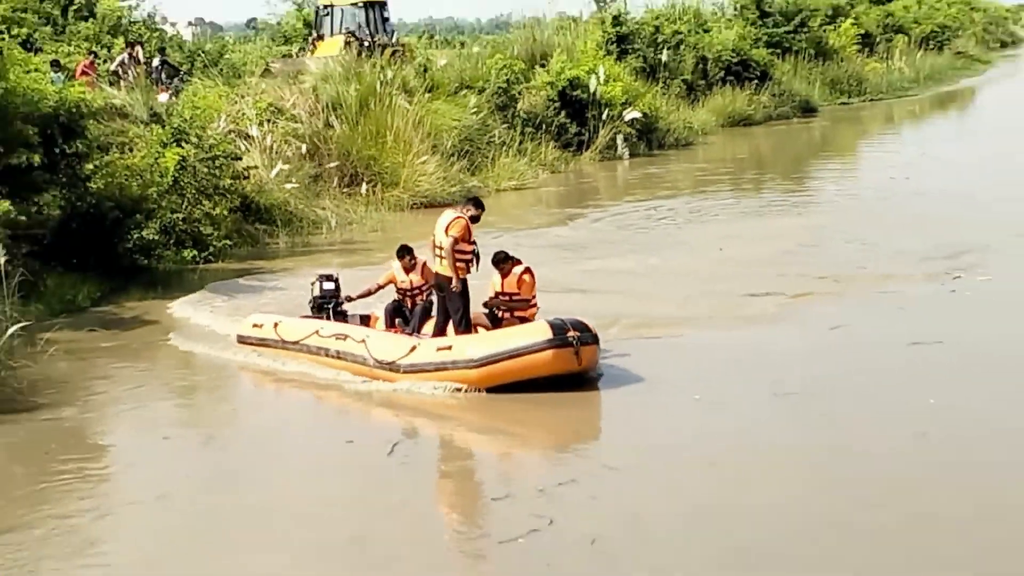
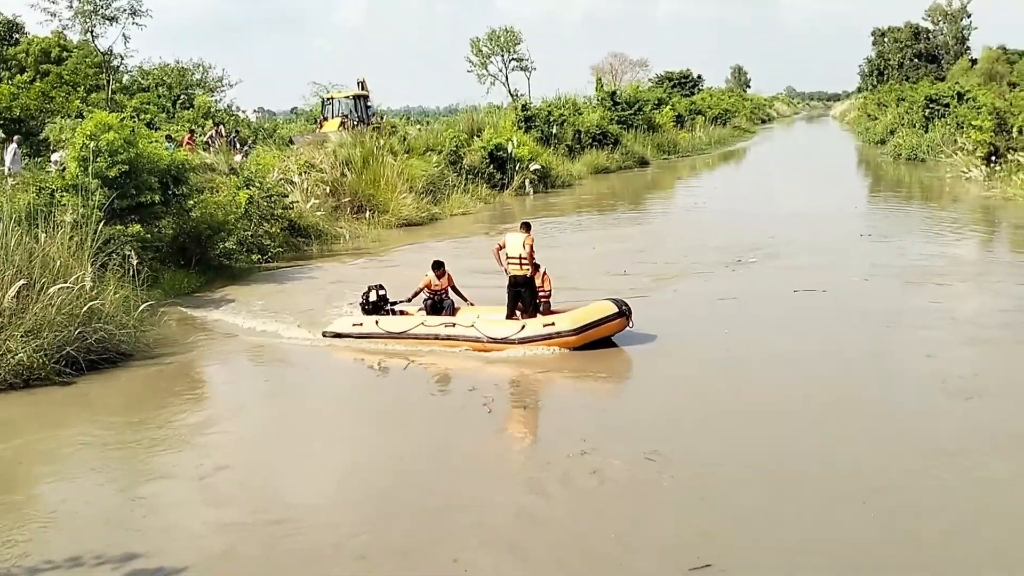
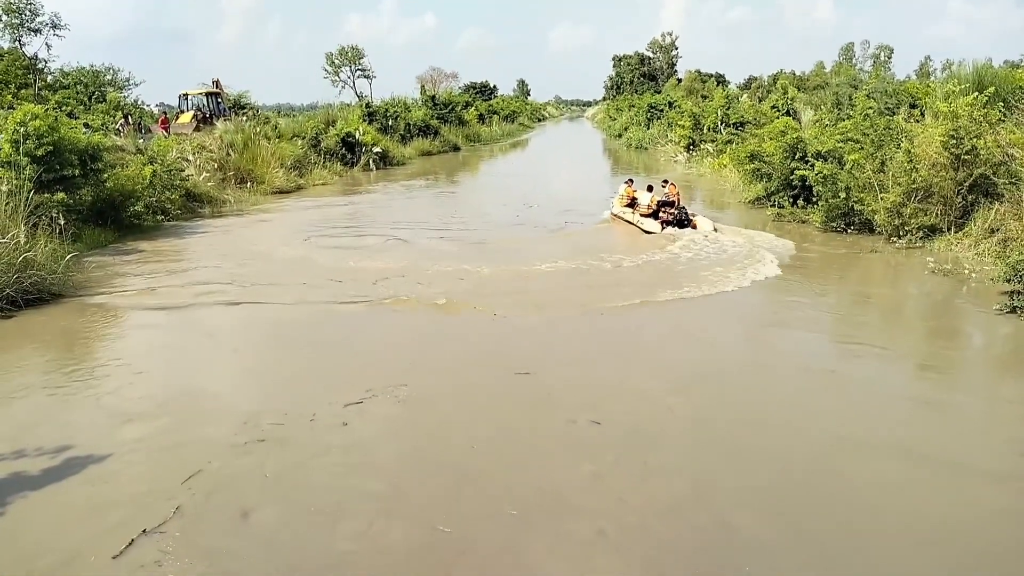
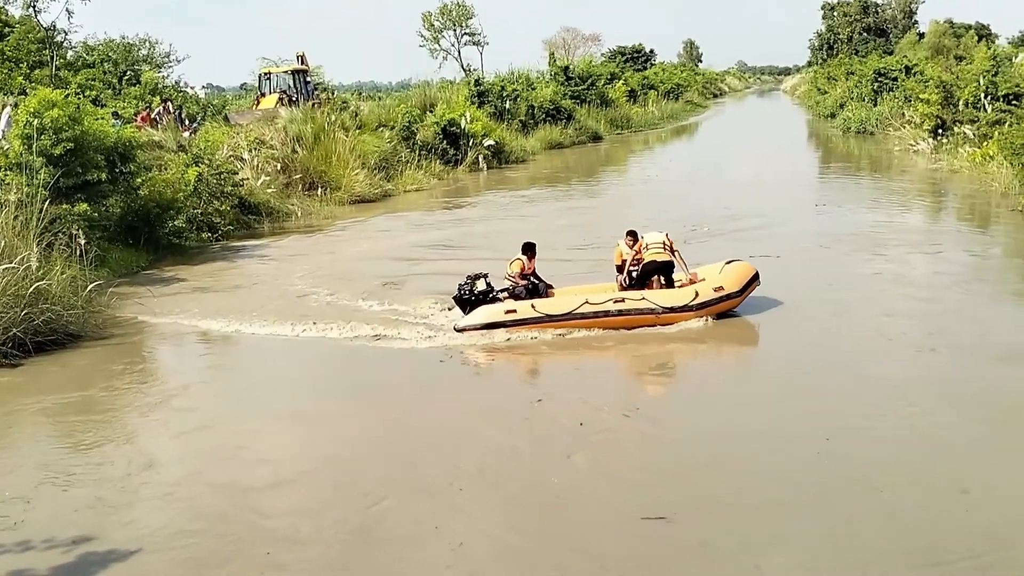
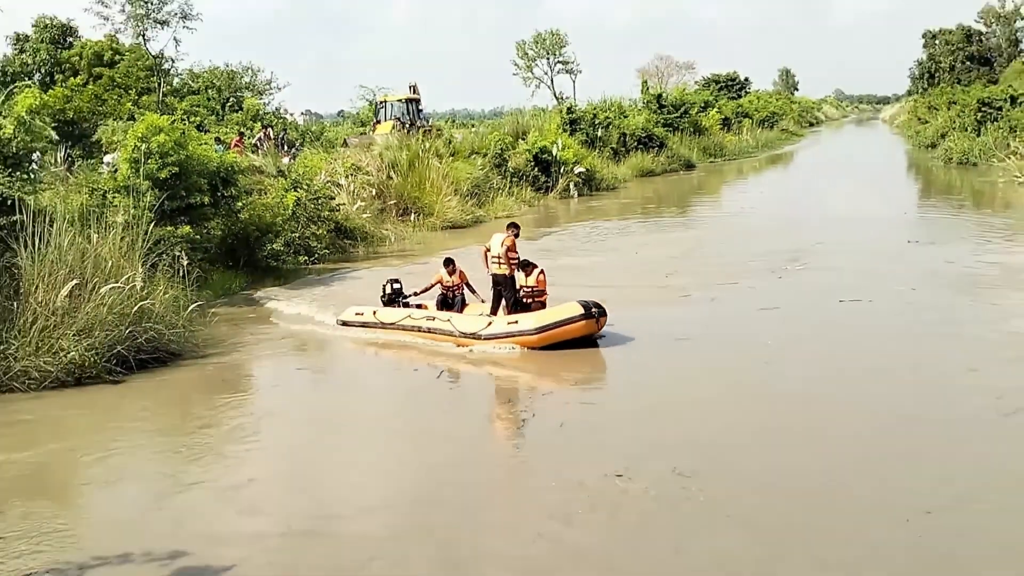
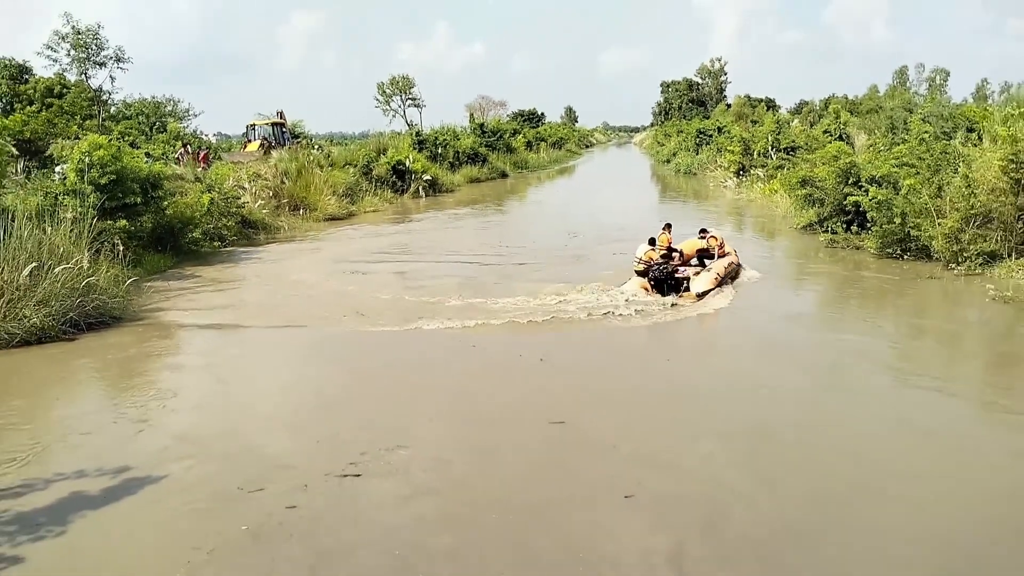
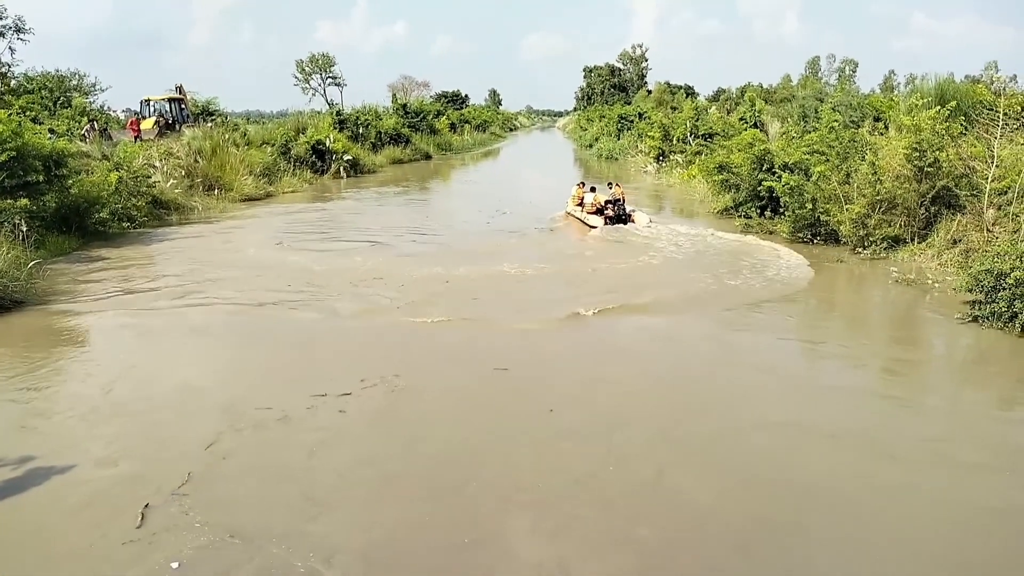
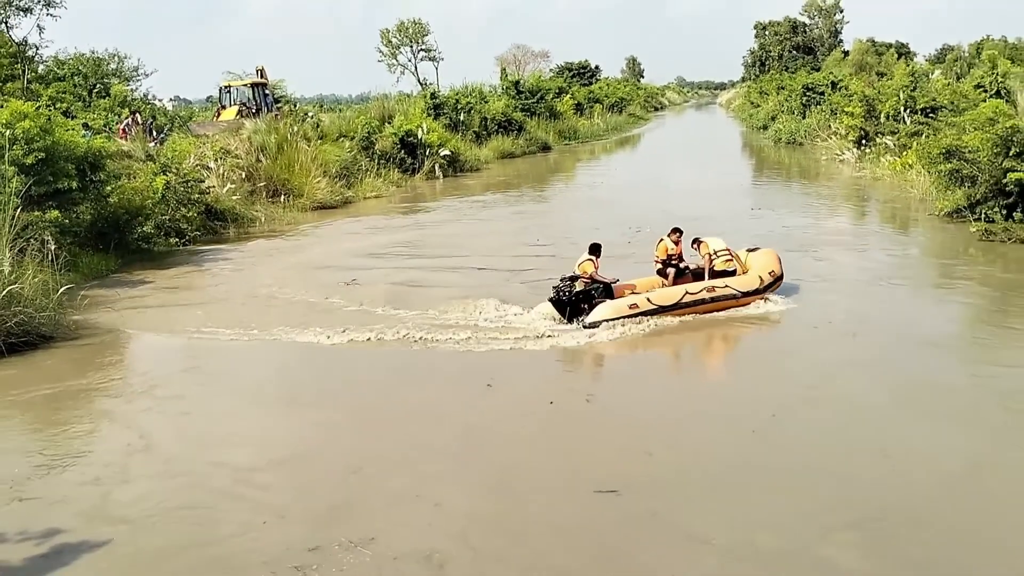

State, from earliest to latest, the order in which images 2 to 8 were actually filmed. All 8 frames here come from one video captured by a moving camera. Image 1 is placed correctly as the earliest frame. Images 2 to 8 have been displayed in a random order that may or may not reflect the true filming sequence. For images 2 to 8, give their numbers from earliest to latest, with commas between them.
5, 2, 4, 8, 6, 3, 7
